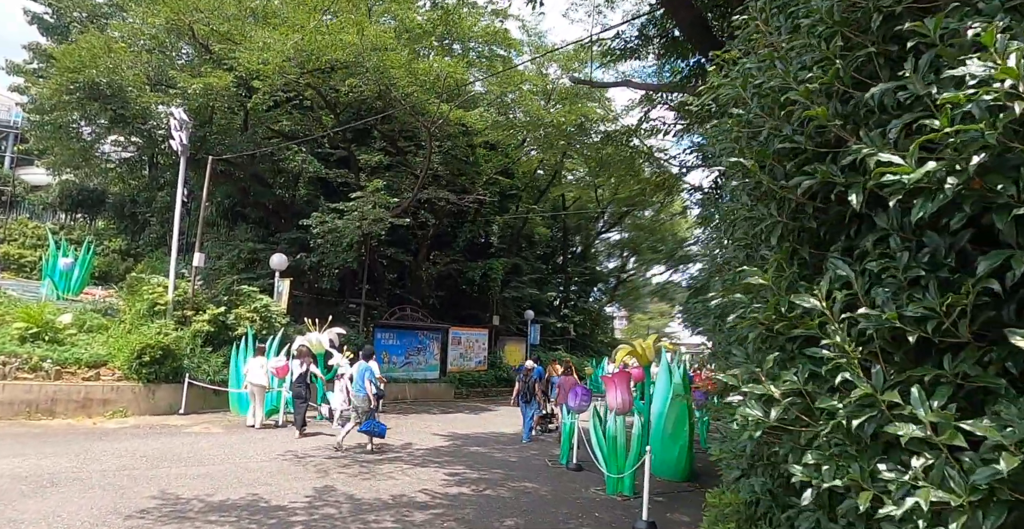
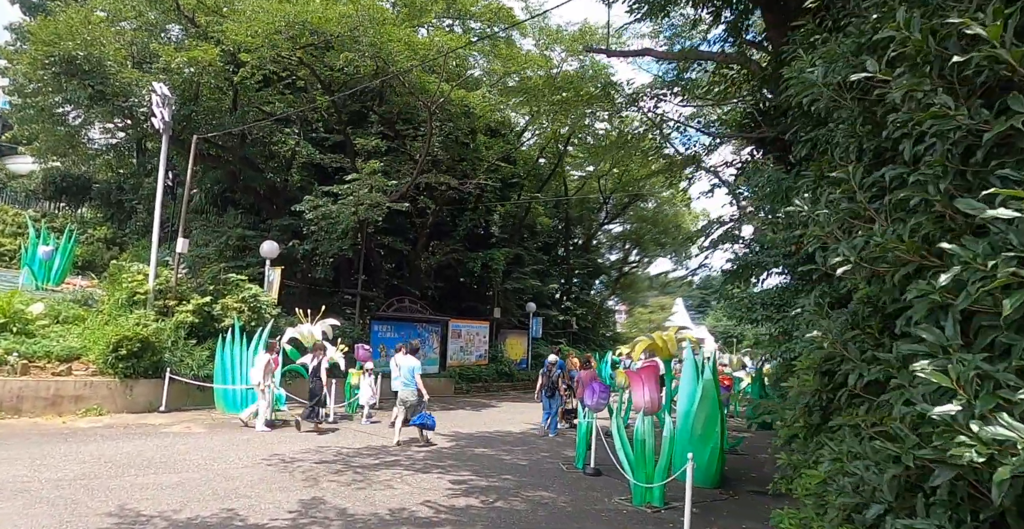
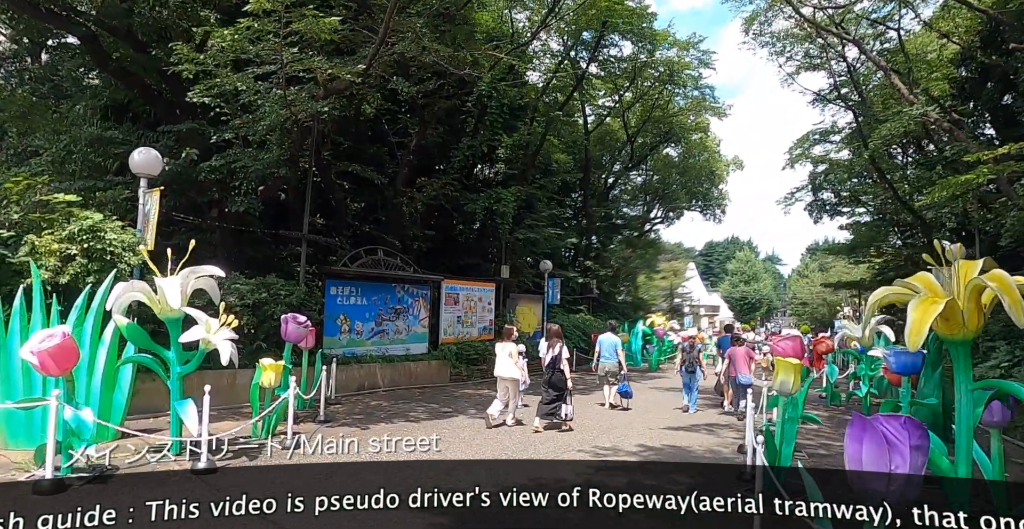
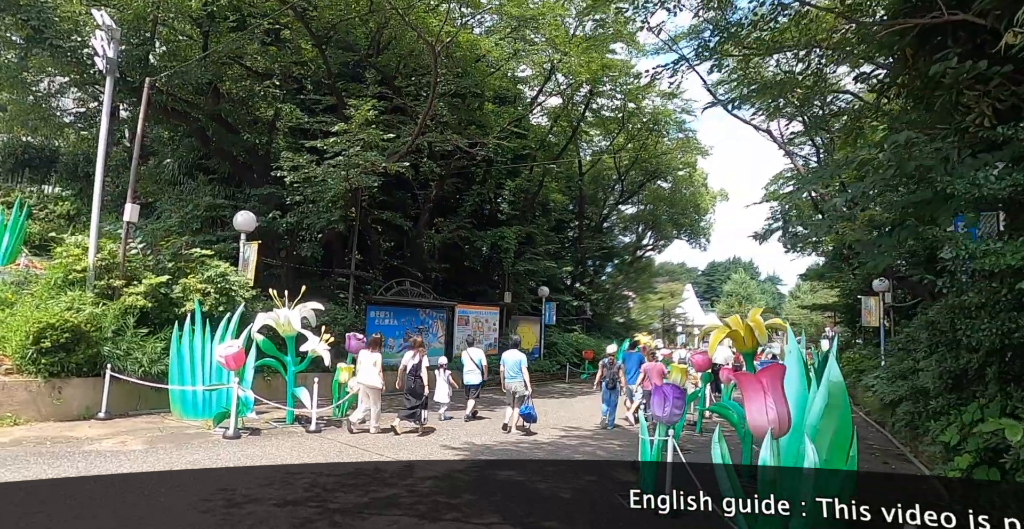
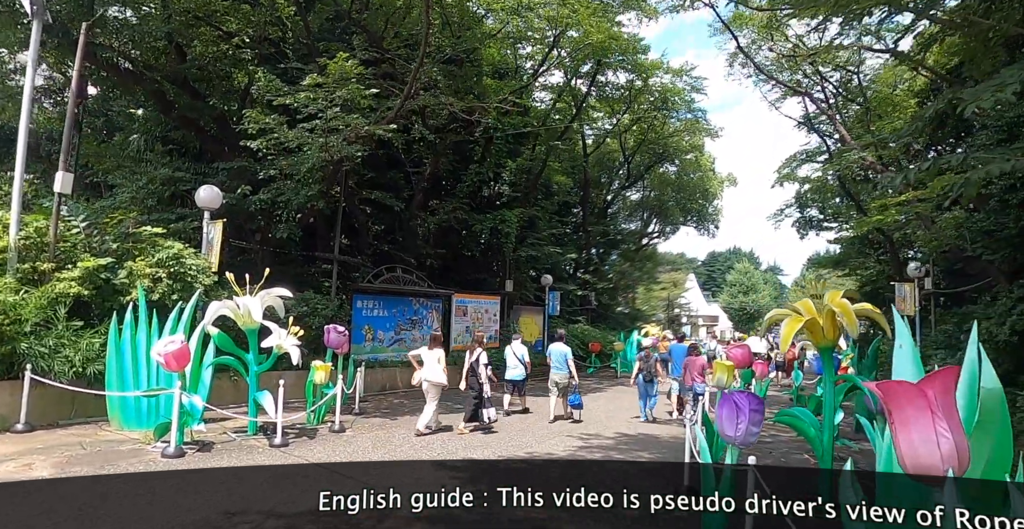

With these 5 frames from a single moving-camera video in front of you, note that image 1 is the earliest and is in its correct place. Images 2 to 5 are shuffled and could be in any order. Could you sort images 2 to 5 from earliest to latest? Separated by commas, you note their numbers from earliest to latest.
2, 4, 5, 3
